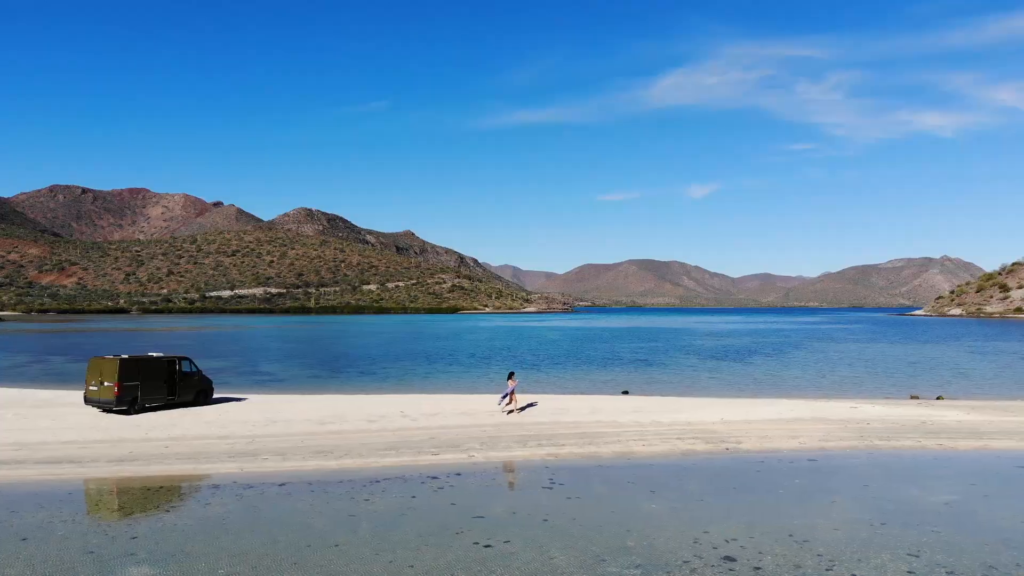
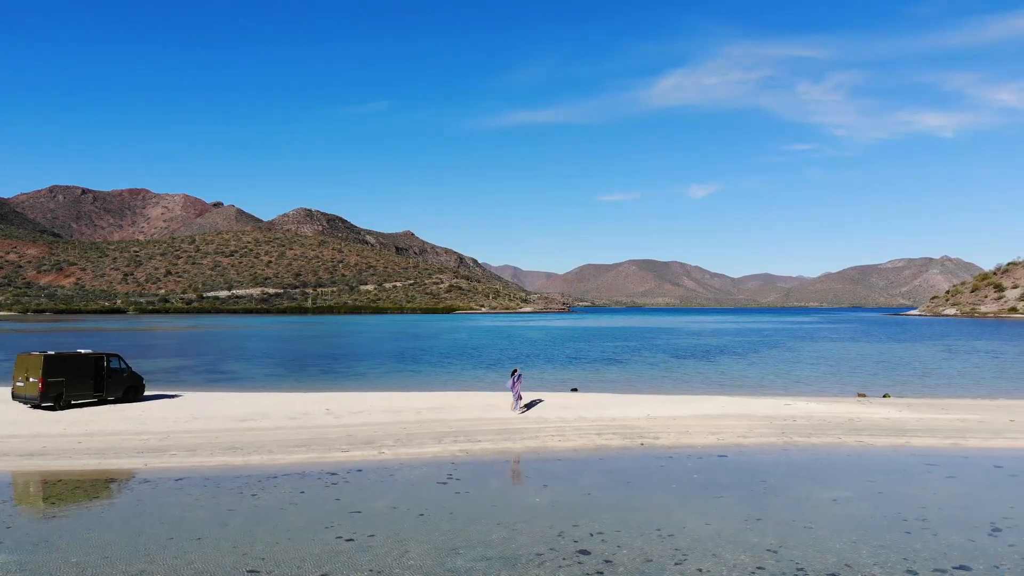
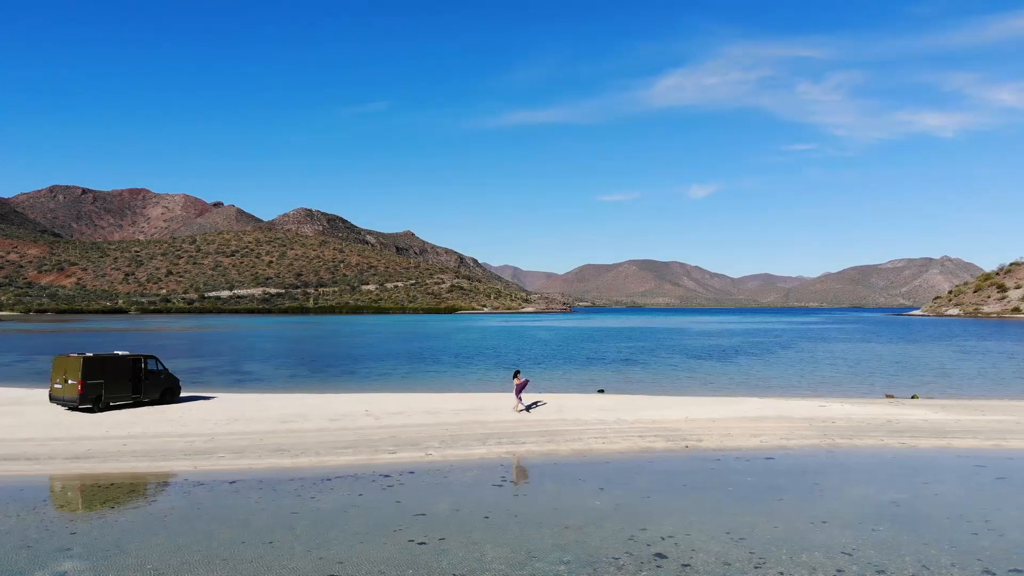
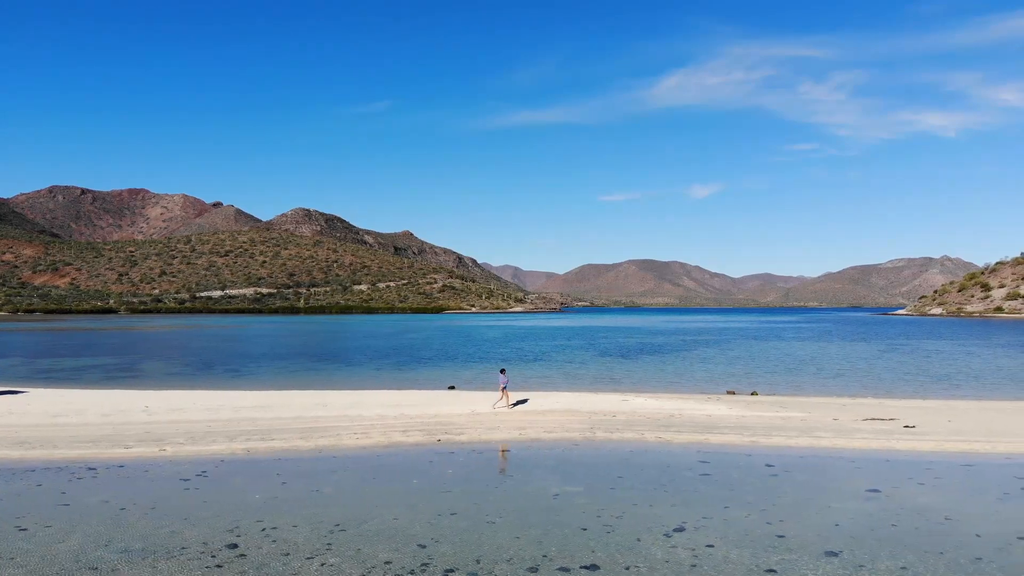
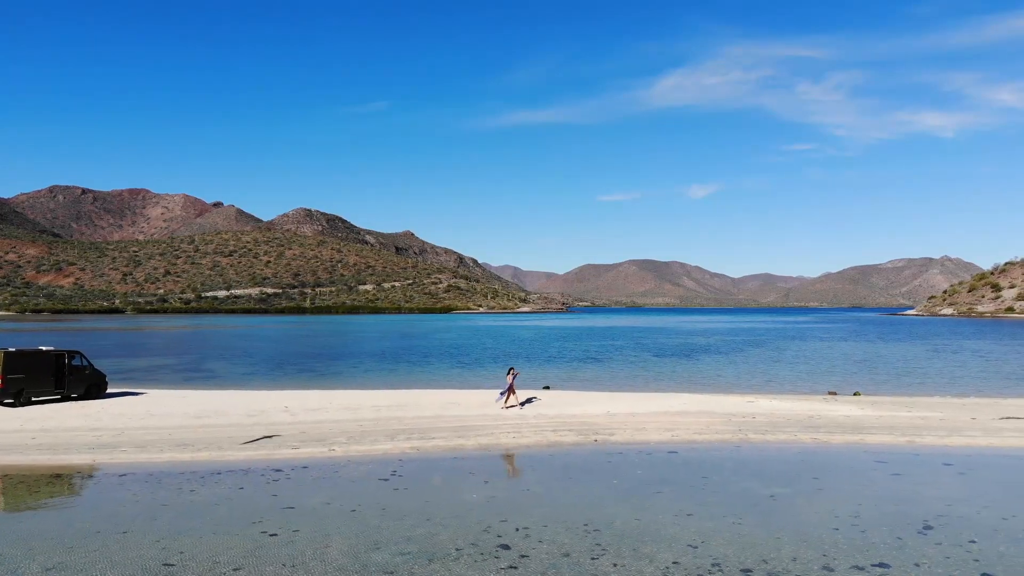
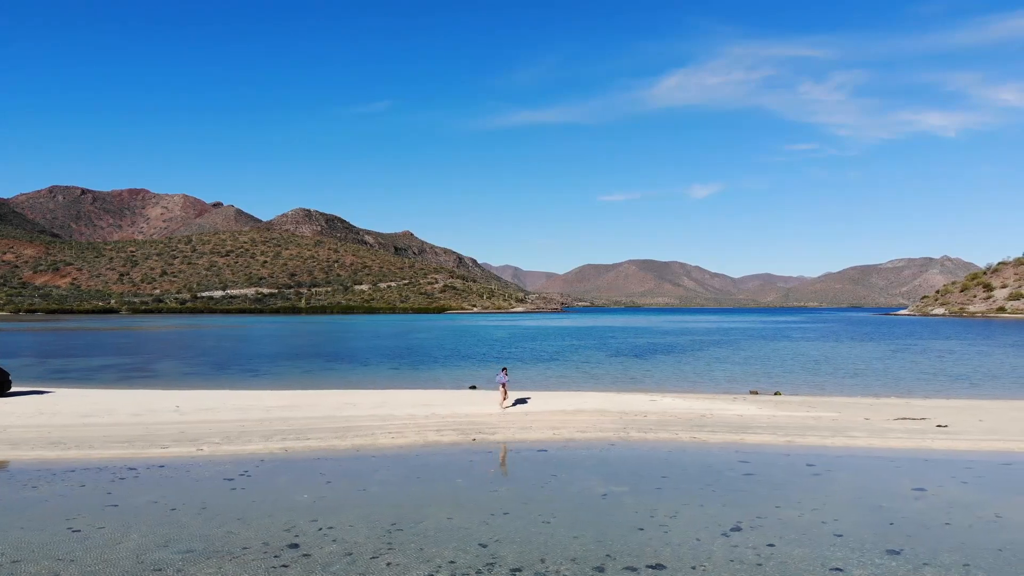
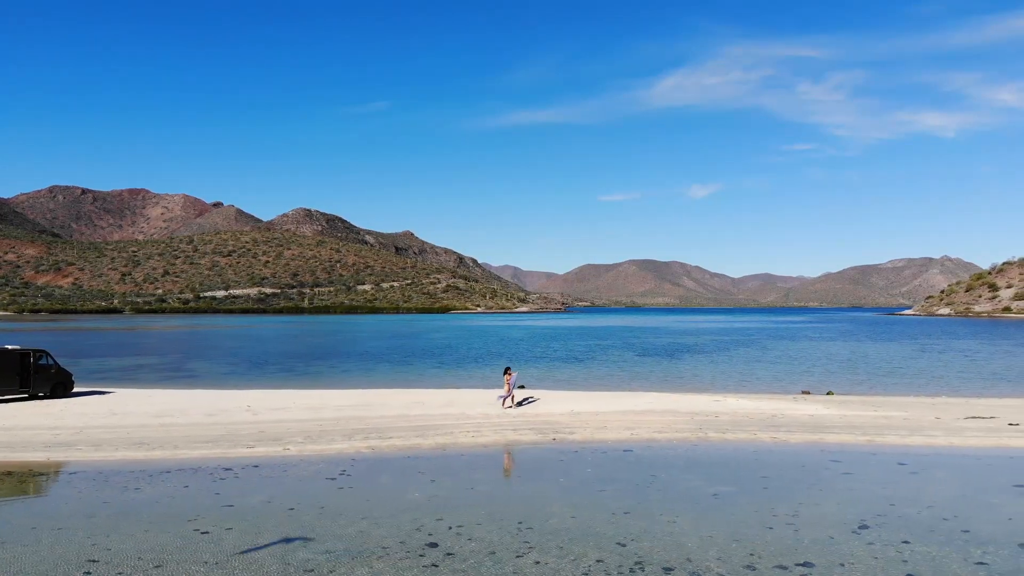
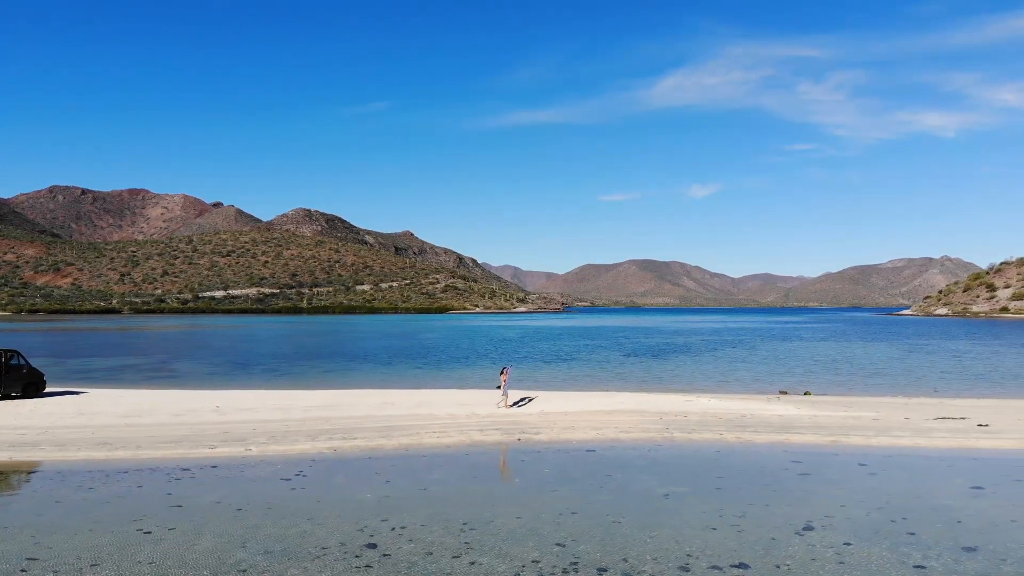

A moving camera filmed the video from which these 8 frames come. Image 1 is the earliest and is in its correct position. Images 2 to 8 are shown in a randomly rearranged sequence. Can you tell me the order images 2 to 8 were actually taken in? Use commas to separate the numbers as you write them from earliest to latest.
3, 2, 5, 7, 8, 6, 4
